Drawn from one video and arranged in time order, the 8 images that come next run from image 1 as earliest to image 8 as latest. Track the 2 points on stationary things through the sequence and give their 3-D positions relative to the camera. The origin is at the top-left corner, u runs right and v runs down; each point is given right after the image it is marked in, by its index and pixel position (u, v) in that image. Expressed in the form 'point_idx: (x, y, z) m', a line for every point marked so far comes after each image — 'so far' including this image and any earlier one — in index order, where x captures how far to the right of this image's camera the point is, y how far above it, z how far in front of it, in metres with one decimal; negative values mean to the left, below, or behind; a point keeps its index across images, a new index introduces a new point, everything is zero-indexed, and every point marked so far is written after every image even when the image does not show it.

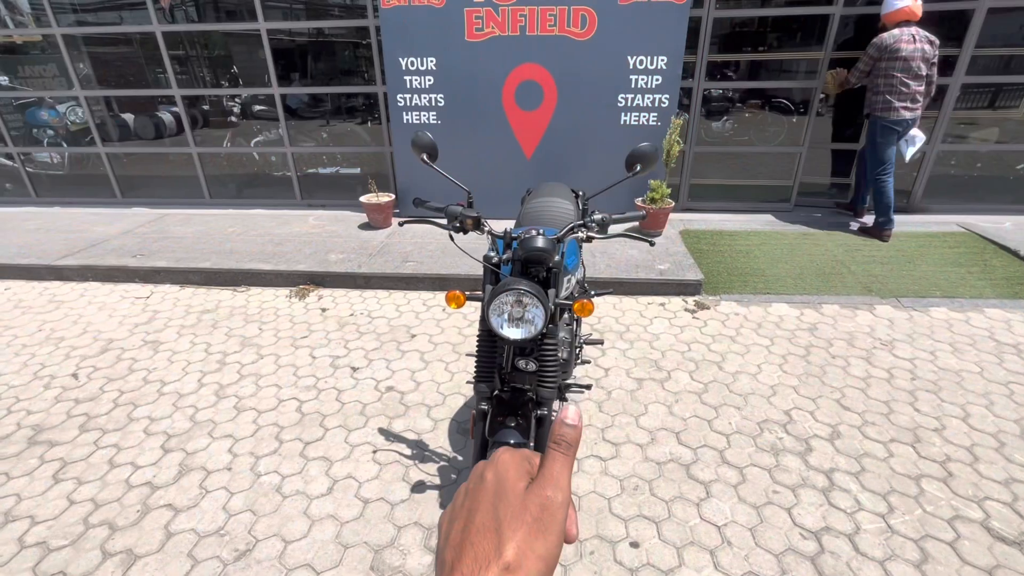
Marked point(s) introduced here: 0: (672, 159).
0: (+1.7, +1.4, +5.1) m
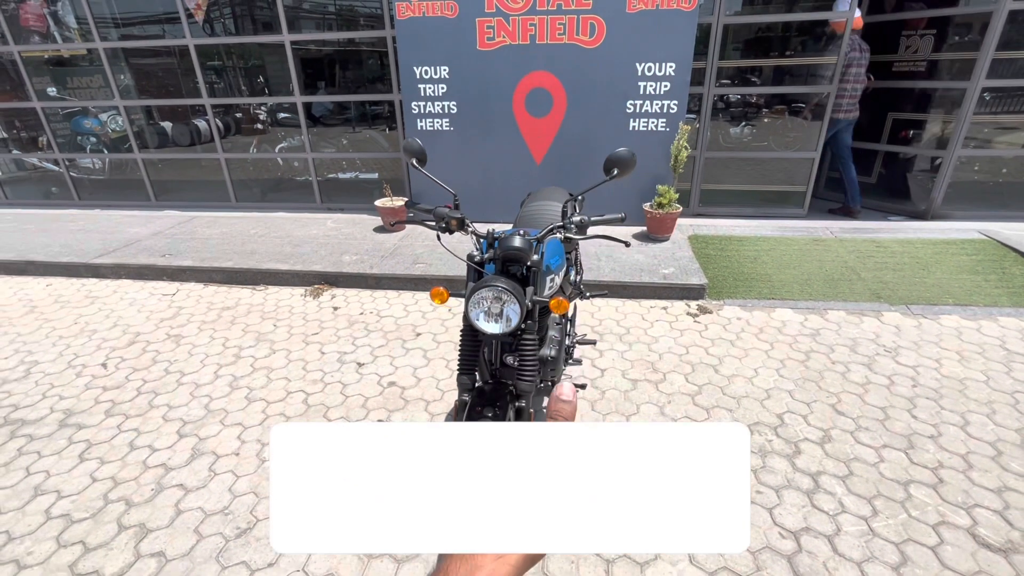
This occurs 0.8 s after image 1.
0: (+1.8, +1.3, +5.1) m
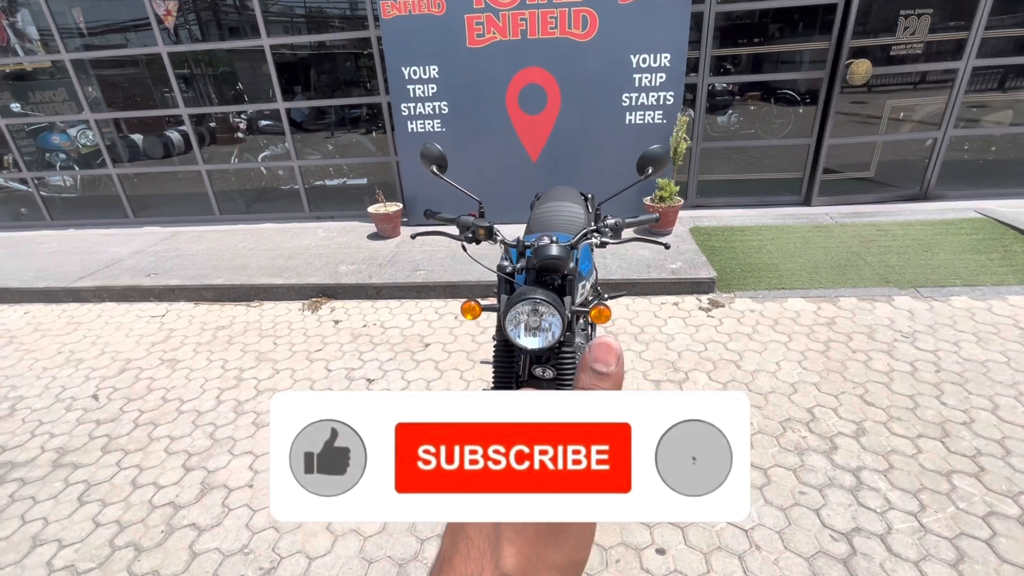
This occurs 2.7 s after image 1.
0: (+1.8, +1.4, +5.0) m
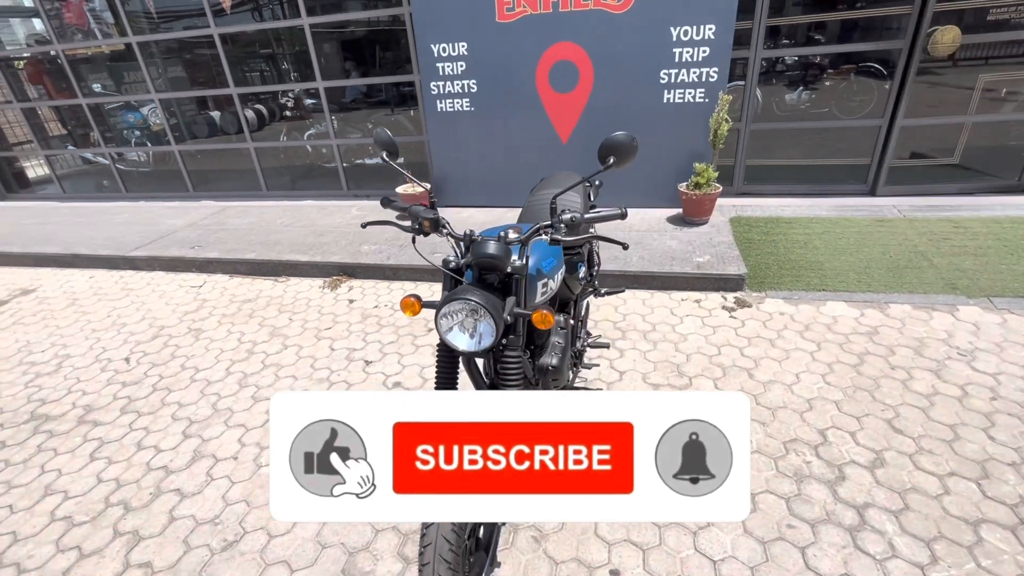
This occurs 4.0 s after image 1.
0: (+2.0, +1.4, +4.6) m
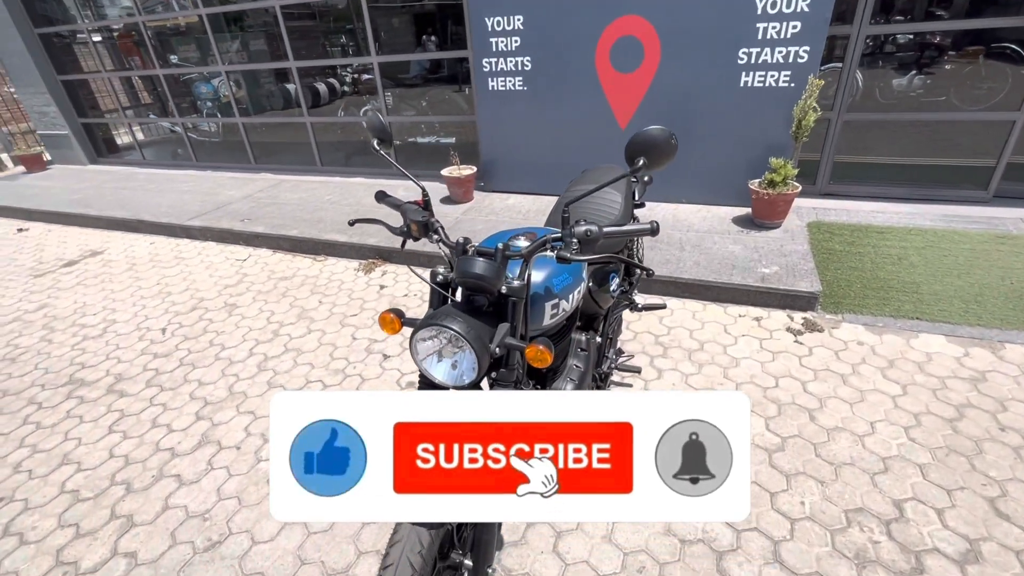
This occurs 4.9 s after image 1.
0: (+2.4, +1.3, +4.0) m
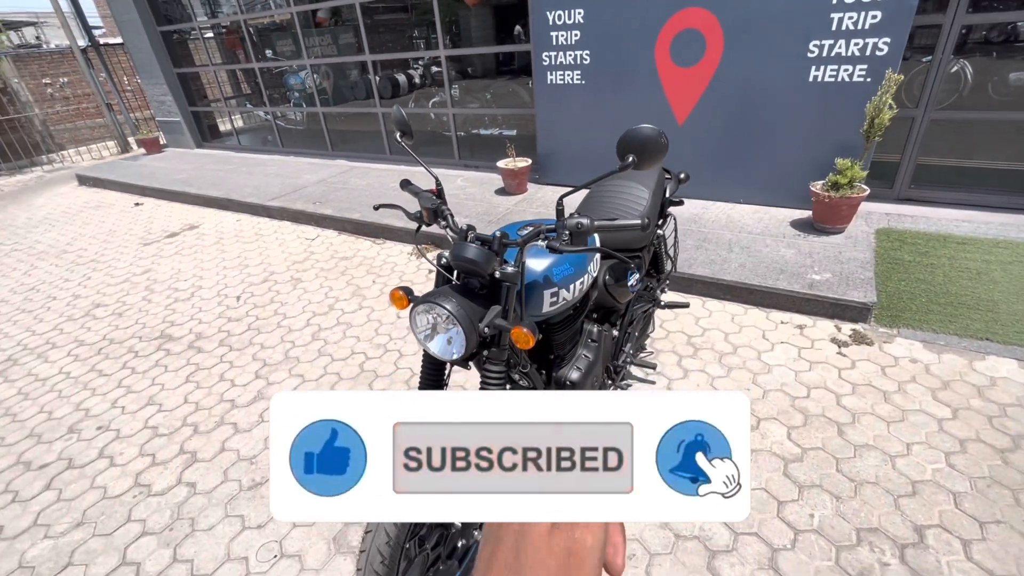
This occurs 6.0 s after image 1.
0: (+2.8, +1.2, +3.7) m
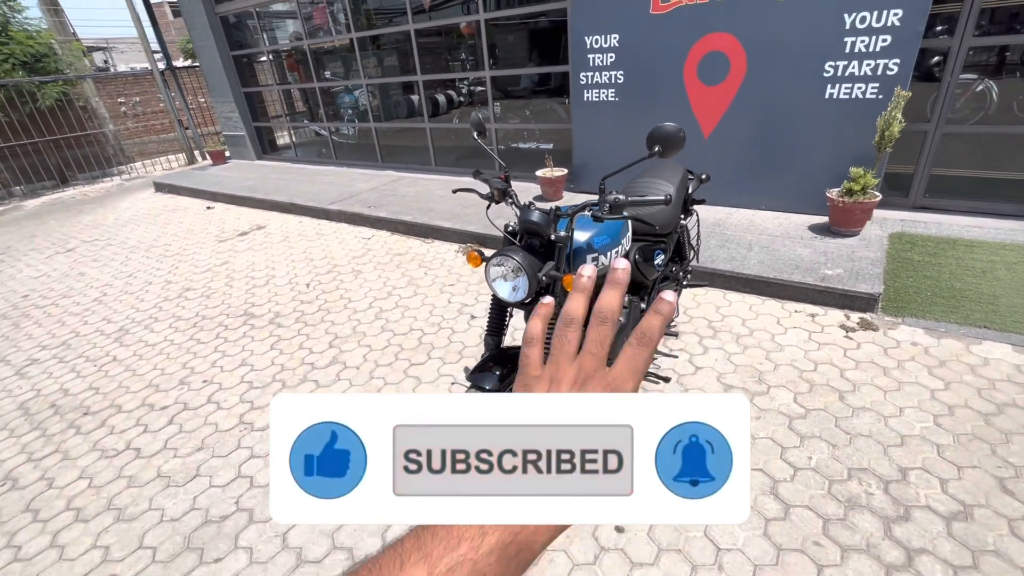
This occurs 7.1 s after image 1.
0: (+3.2, +1.2, +4.0) m
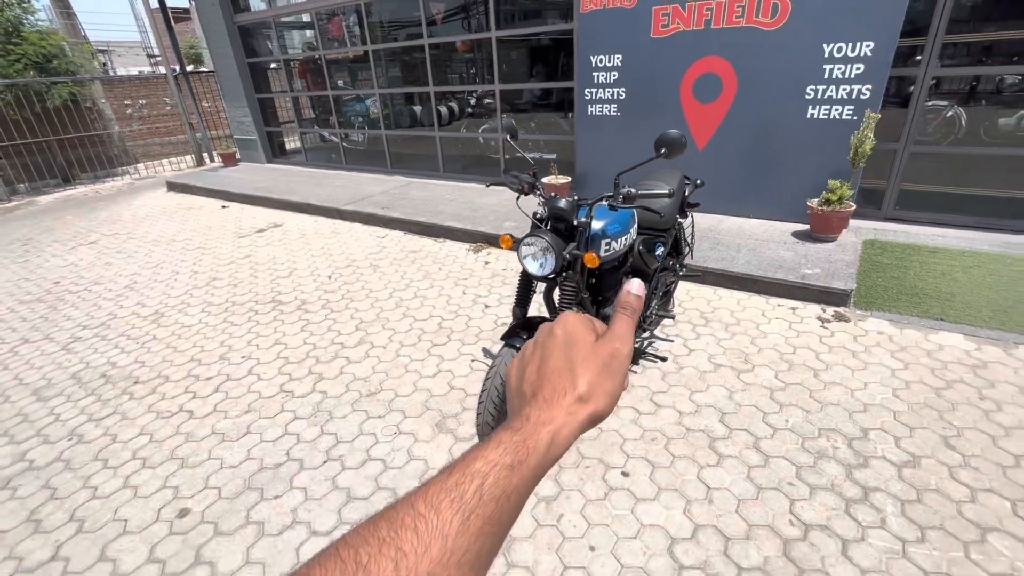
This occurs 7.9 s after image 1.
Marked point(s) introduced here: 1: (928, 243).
0: (+3.3, +1.2, +4.5) m
1: (+4.0, +0.4, +4.6) m
